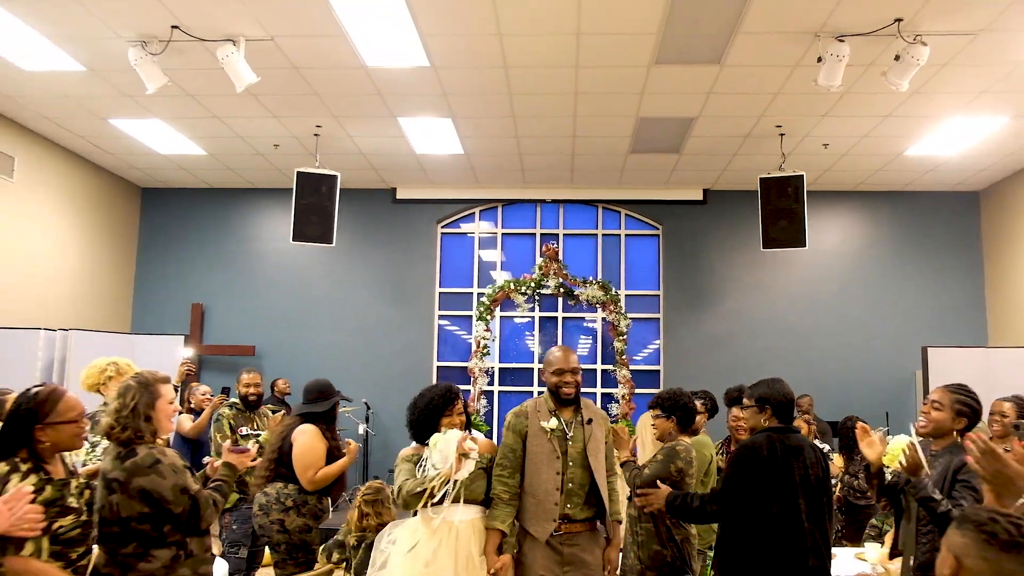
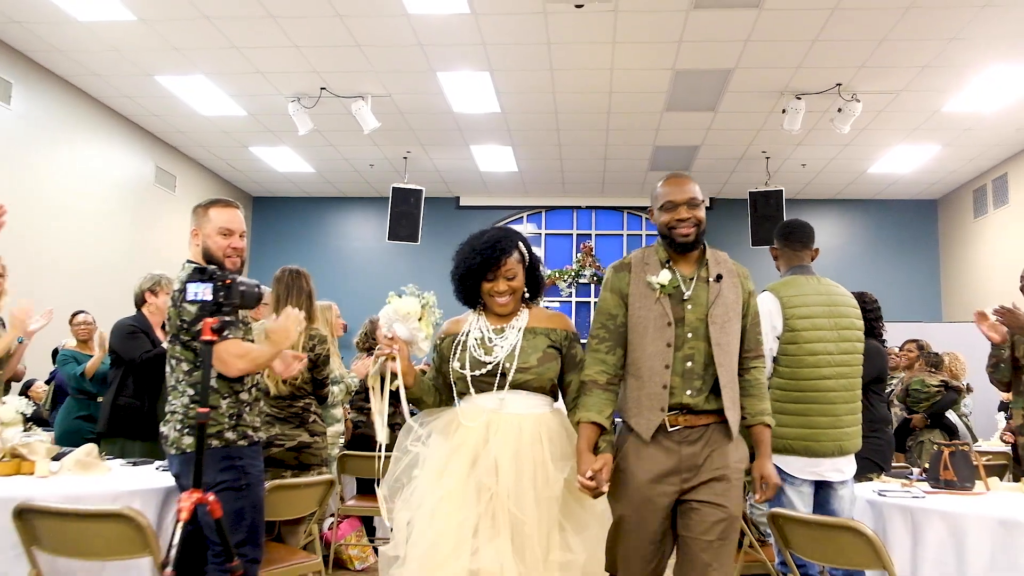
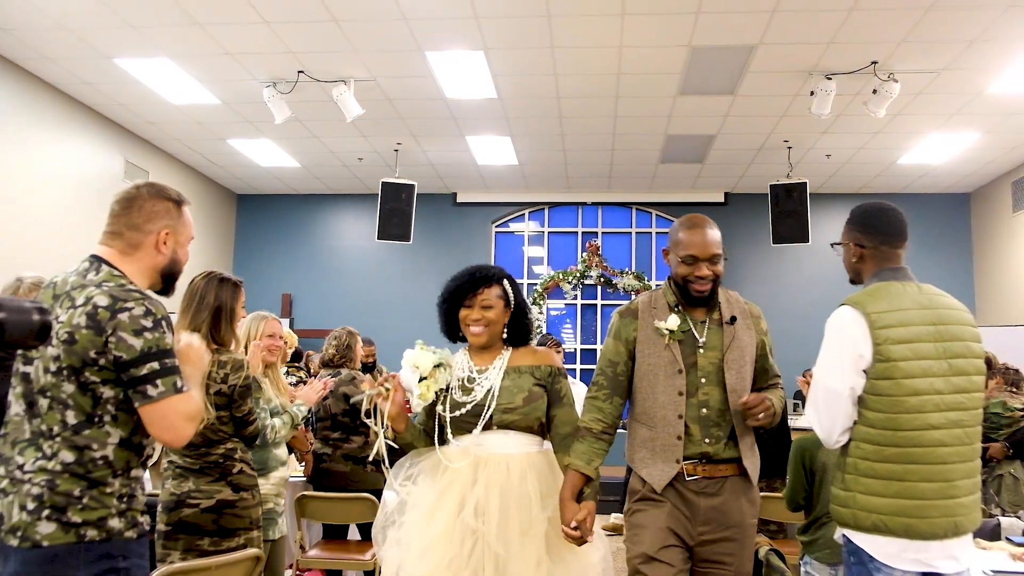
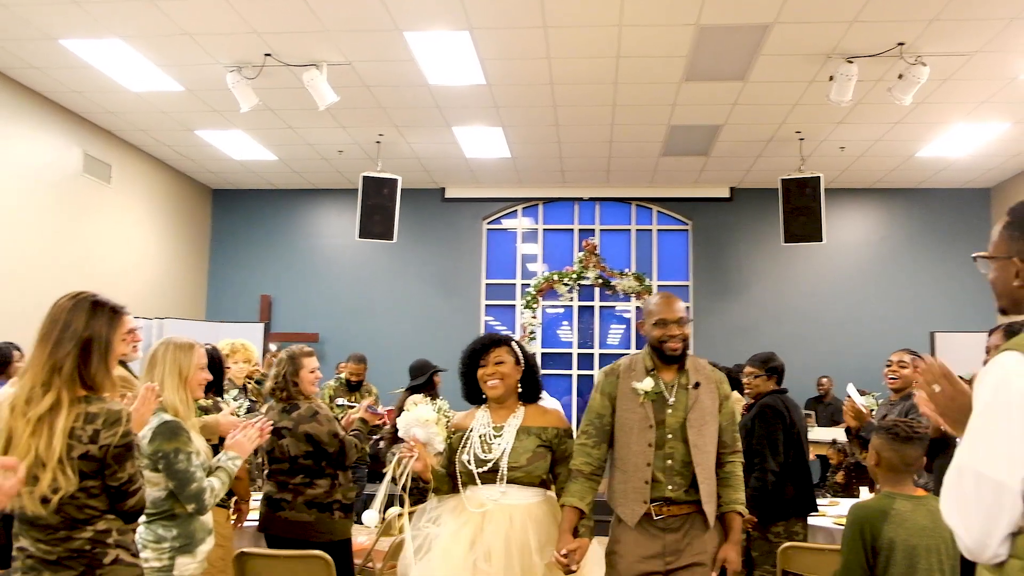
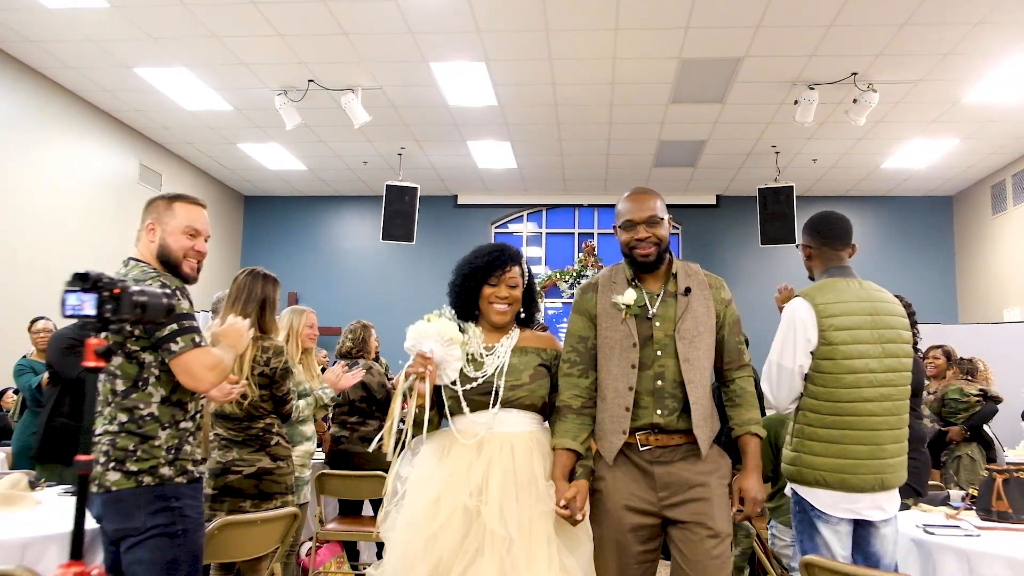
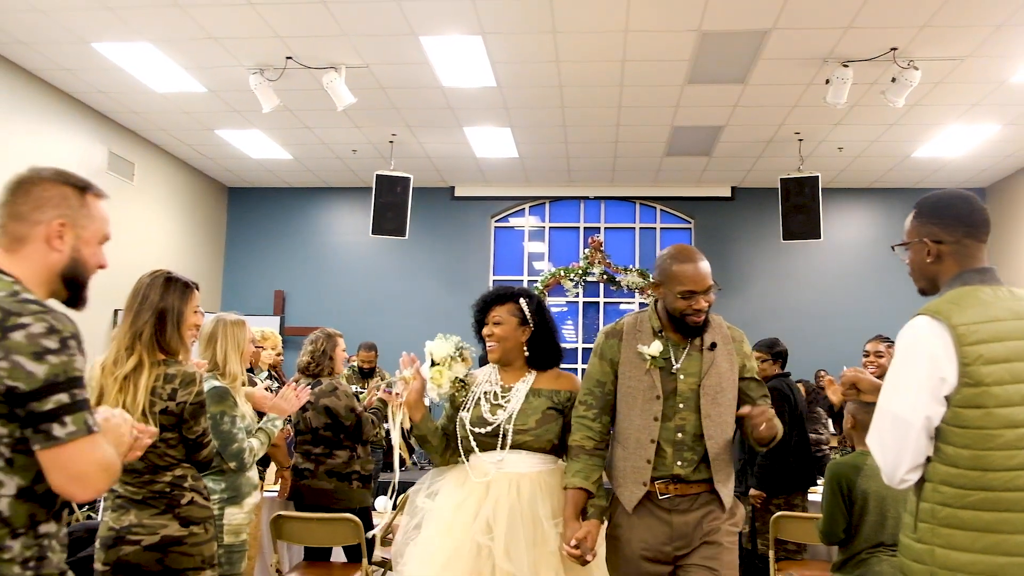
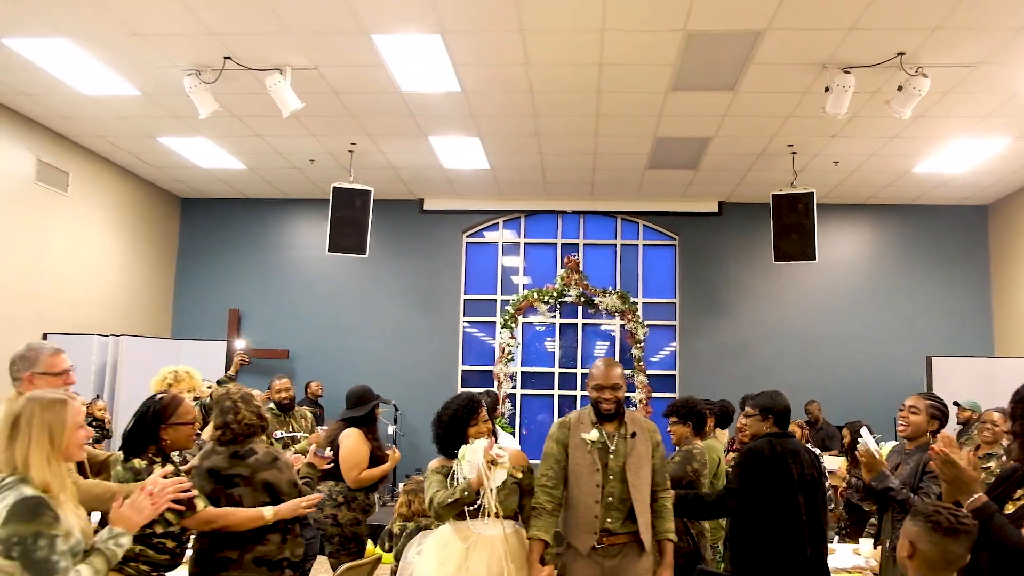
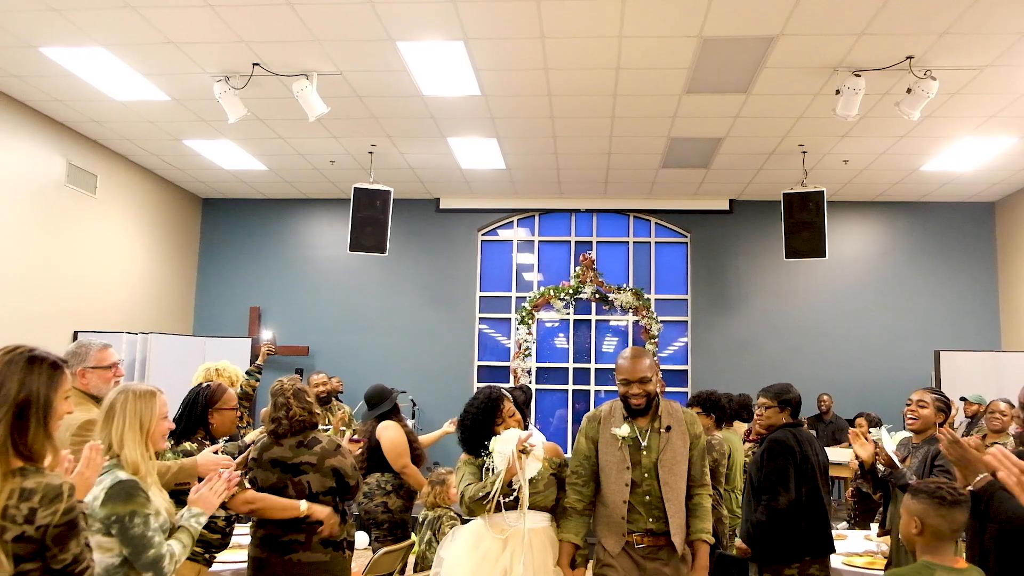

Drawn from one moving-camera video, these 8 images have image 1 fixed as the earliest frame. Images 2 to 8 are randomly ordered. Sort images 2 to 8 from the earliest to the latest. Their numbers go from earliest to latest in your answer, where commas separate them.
7, 8, 4, 6, 3, 5, 2
